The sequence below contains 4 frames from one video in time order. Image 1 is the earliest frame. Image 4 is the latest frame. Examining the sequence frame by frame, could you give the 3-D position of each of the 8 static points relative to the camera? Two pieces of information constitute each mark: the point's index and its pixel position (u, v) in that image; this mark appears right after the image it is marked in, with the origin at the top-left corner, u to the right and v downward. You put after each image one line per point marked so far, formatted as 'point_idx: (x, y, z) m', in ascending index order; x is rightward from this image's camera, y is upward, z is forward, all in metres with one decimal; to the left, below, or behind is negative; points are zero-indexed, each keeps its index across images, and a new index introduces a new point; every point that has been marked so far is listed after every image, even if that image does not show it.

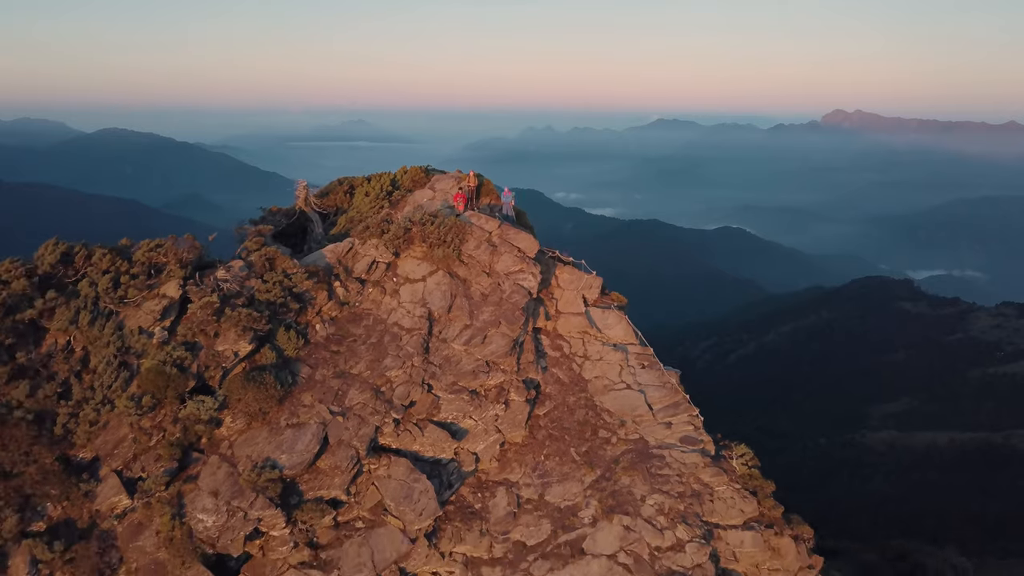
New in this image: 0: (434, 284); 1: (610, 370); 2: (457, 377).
0: (-0.7, +0.1, +10.3) m
1: (+1.3, -0.6, +10.5) m
2: (-0.5, -0.7, +9.7) m
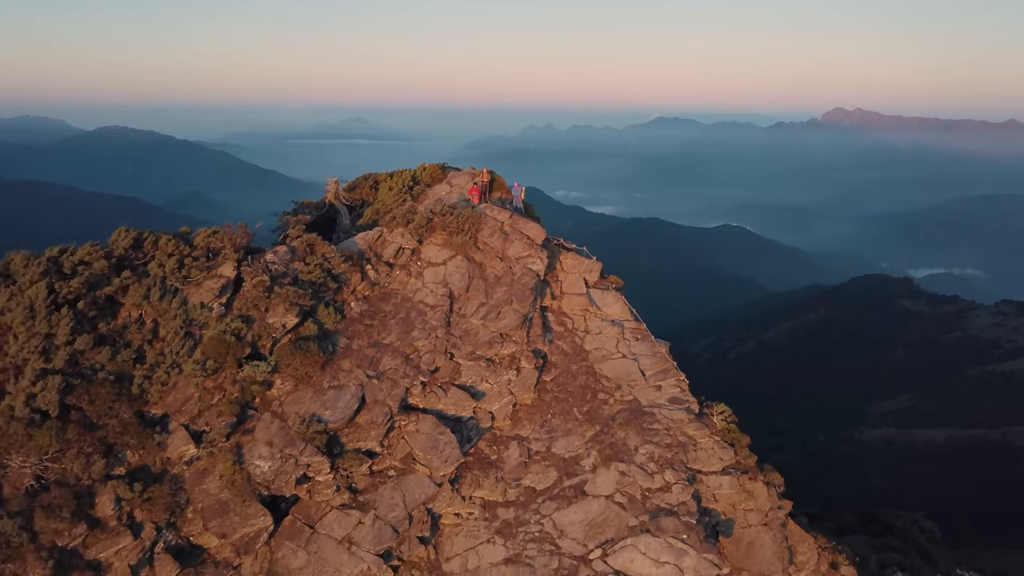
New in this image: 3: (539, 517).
0: (-0.6, +0.3, +11.0) m
1: (+1.4, -0.5, +11.2) m
2: (-0.4, -0.5, +10.4) m
3: (+0.4, -1.9, +7.5) m
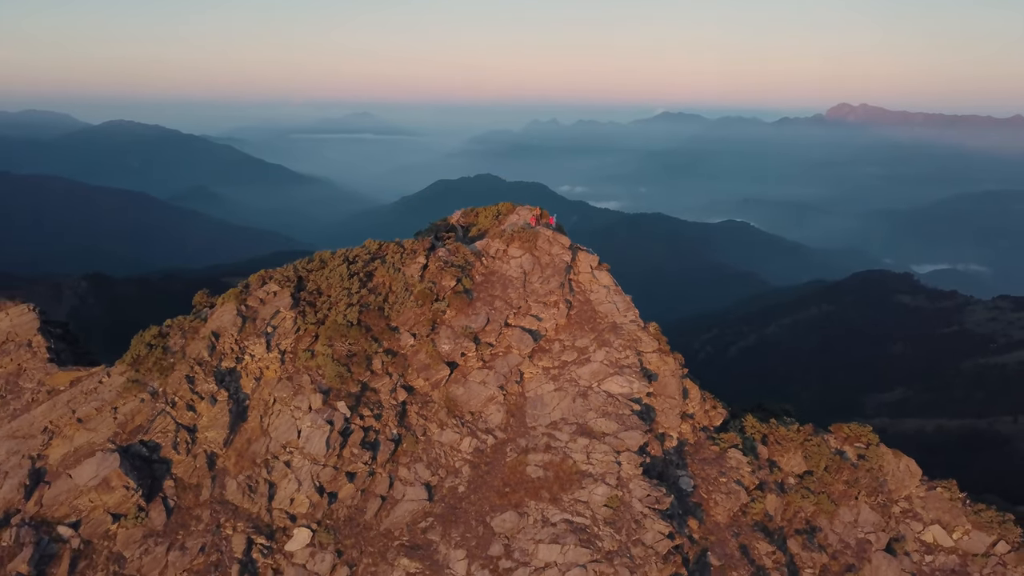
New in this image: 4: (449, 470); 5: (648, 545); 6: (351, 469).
0: (+0.1, +0.6, +16.7) m
1: (+2.1, -0.1, +16.9) m
2: (+0.3, -0.2, +16.2) m
3: (+1.0, -1.6, +13.3) m
4: (-0.9, -2.5, +10.3) m
5: (+1.7, -3.1, +9.1) m
6: (-2.1, -2.4, +10.0) m
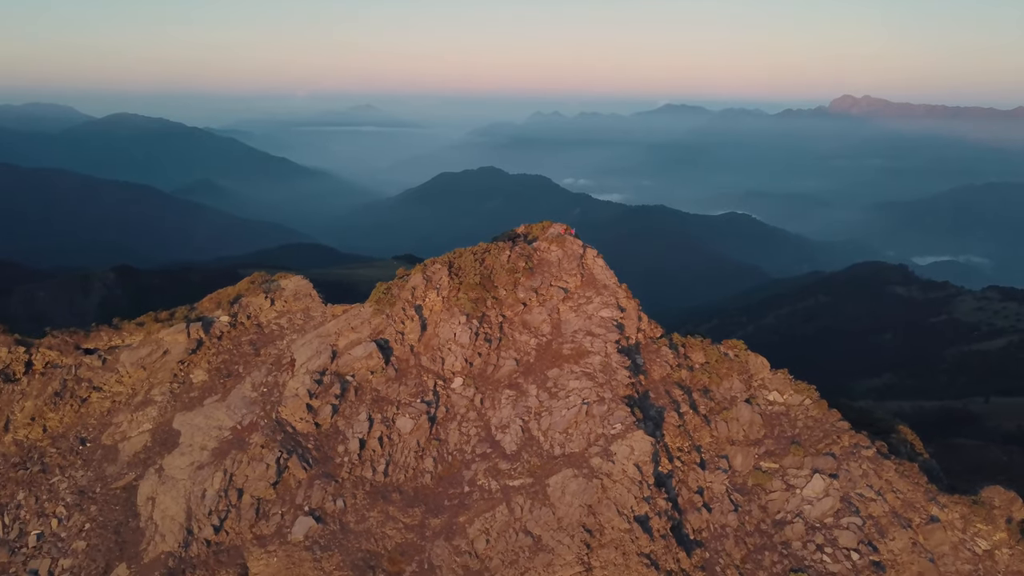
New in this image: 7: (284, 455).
0: (+1.3, +1.3, +27.6) m
1: (+3.3, +0.5, +27.8) m
2: (+1.5, +0.5, +27.0) m
3: (+2.2, -0.9, +24.1) m
4: (+0.3, -1.8, +21.2) m
5: (+2.9, -2.5, +20.0) m
6: (-0.9, -1.8, +20.9) m
7: (-5.6, -4.1, +18.6) m
